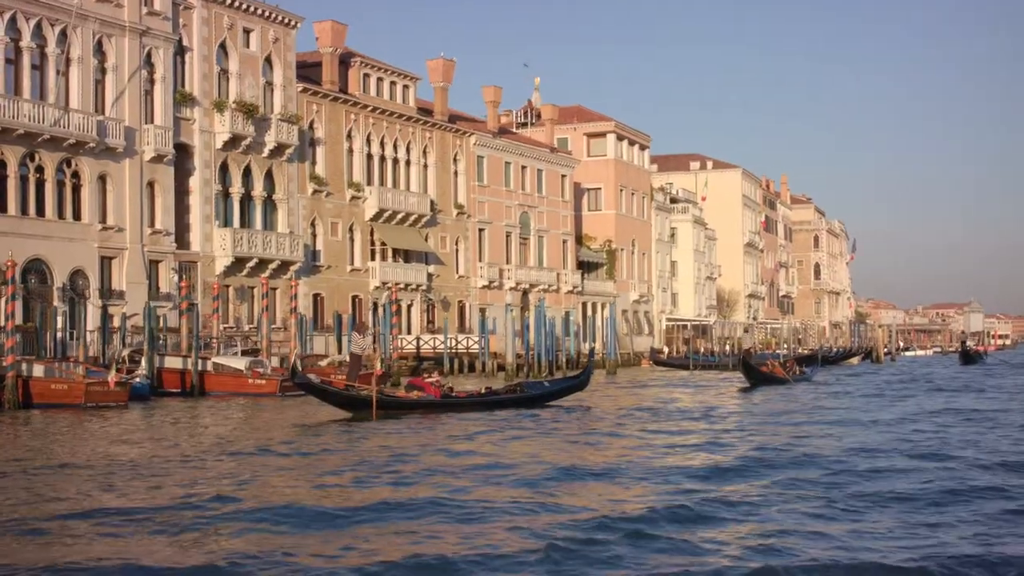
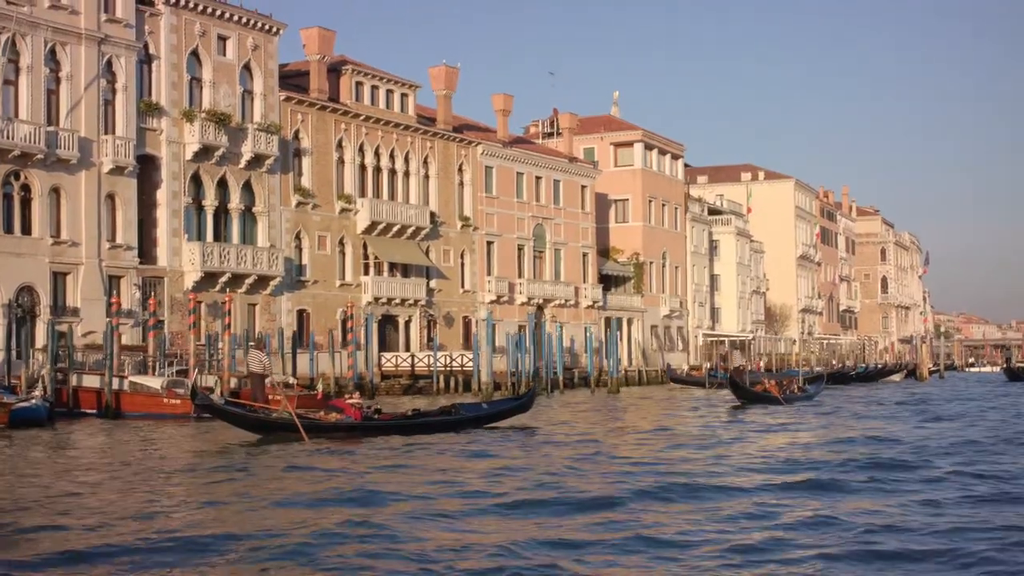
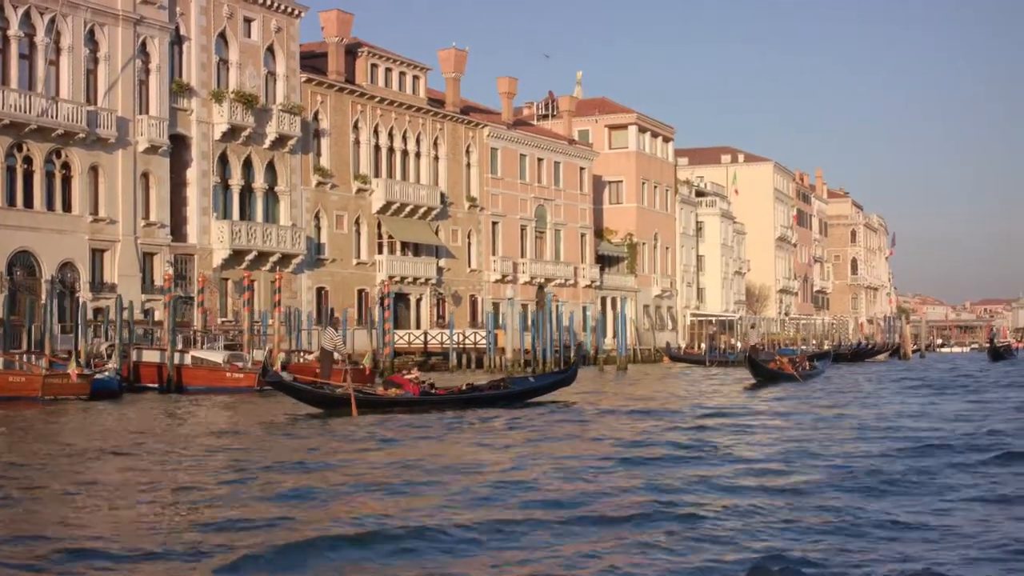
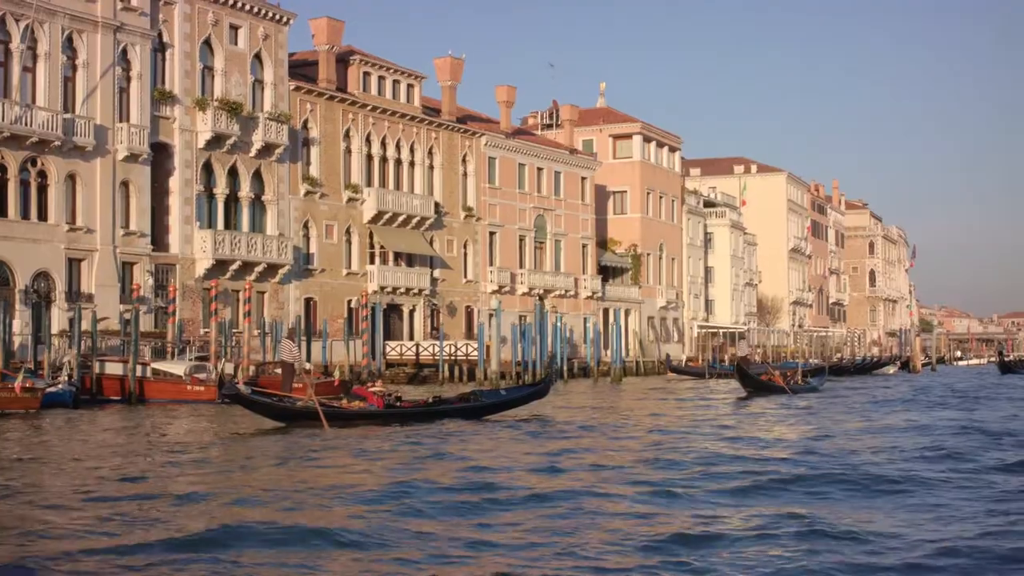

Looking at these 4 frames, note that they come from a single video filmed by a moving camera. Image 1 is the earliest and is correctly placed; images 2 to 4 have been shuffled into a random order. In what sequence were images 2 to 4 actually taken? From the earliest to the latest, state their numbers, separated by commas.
3, 4, 2
